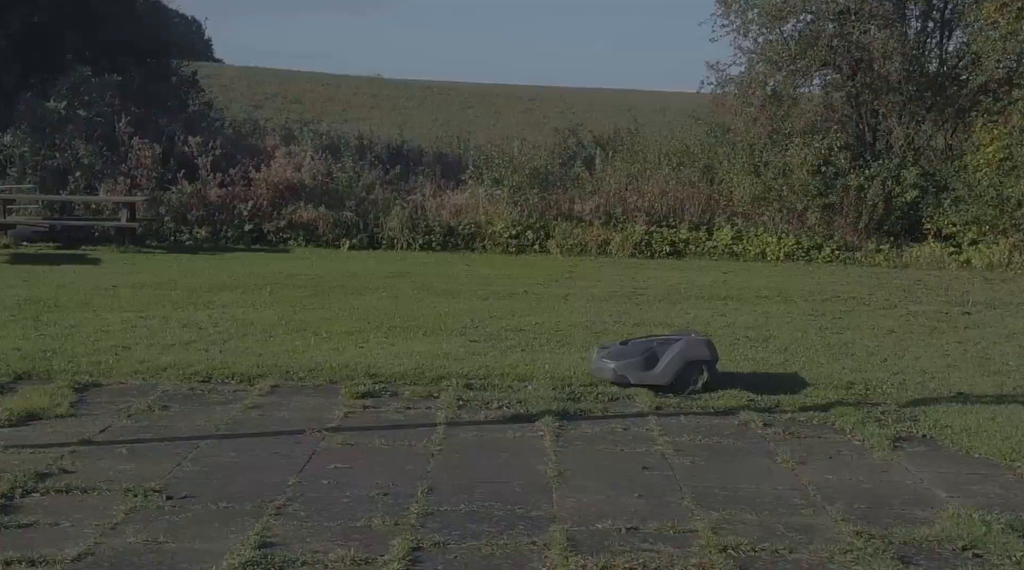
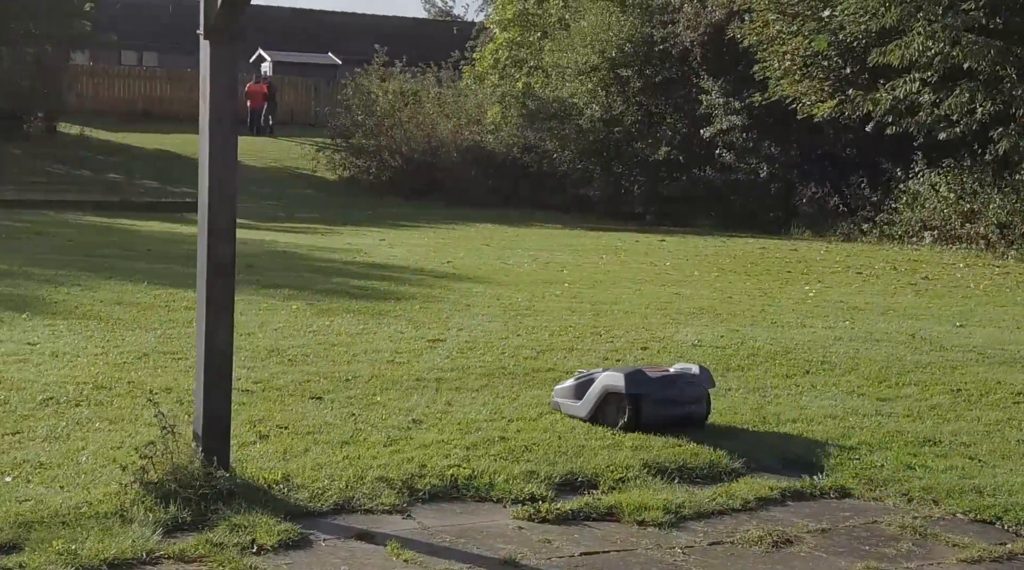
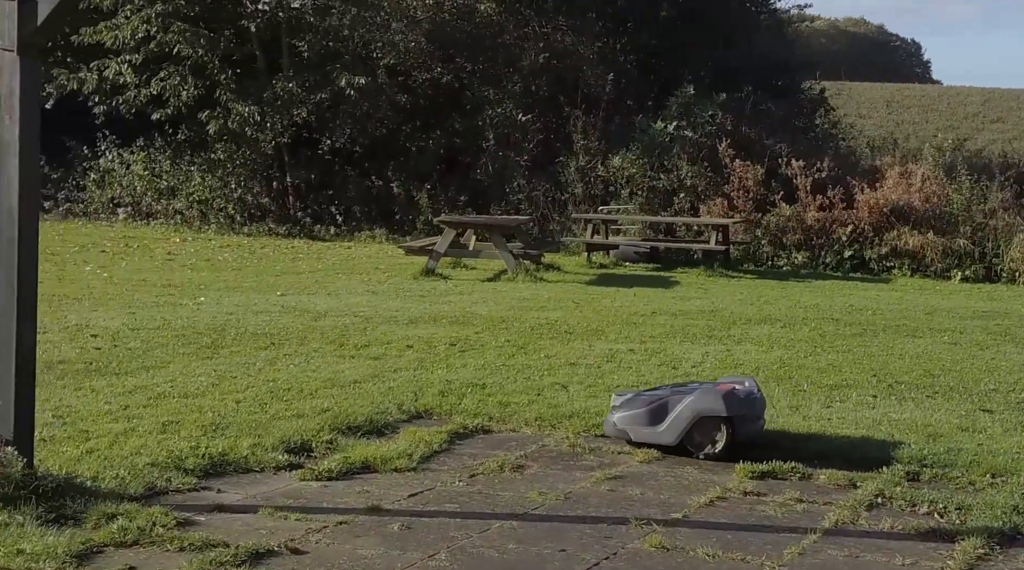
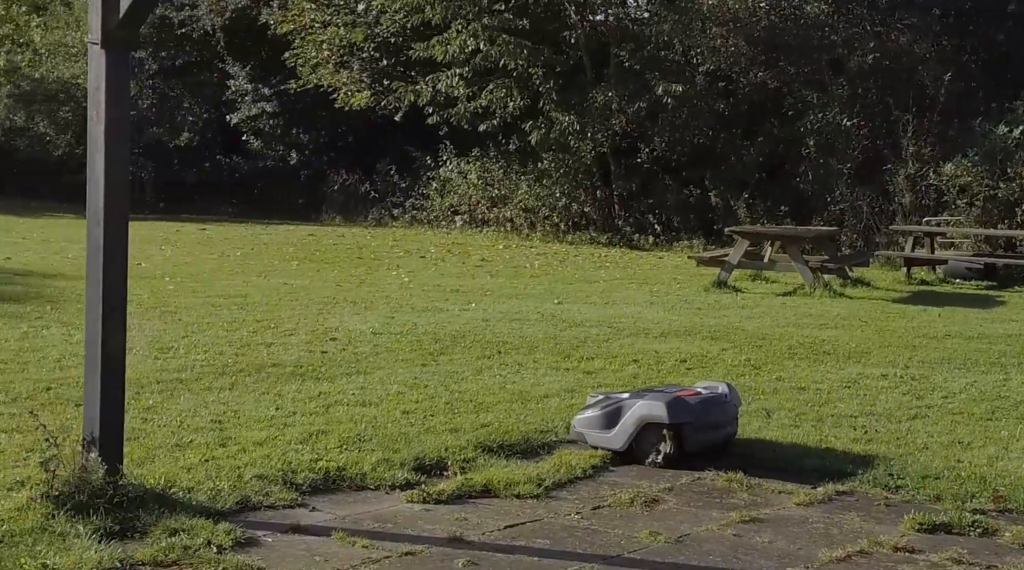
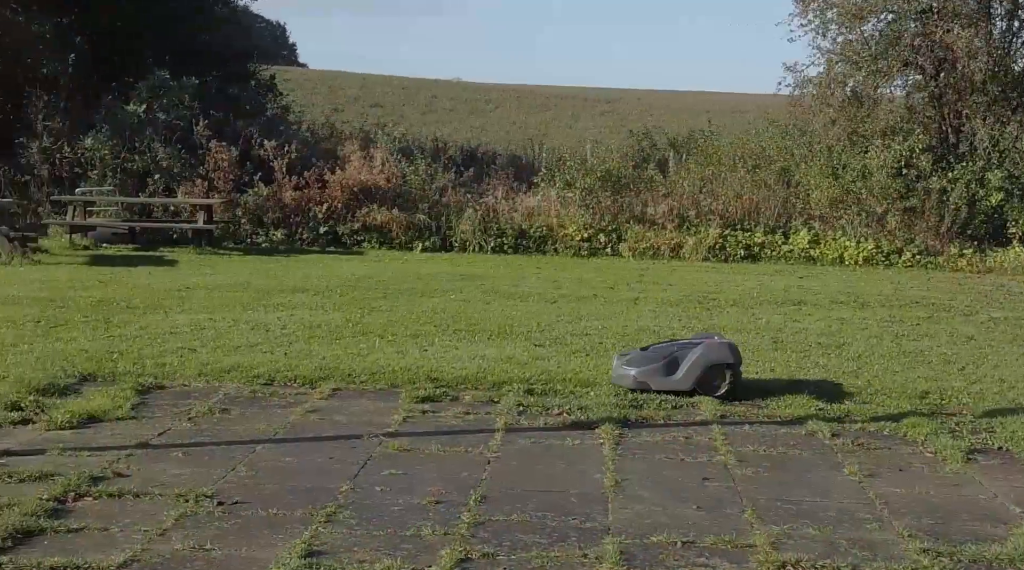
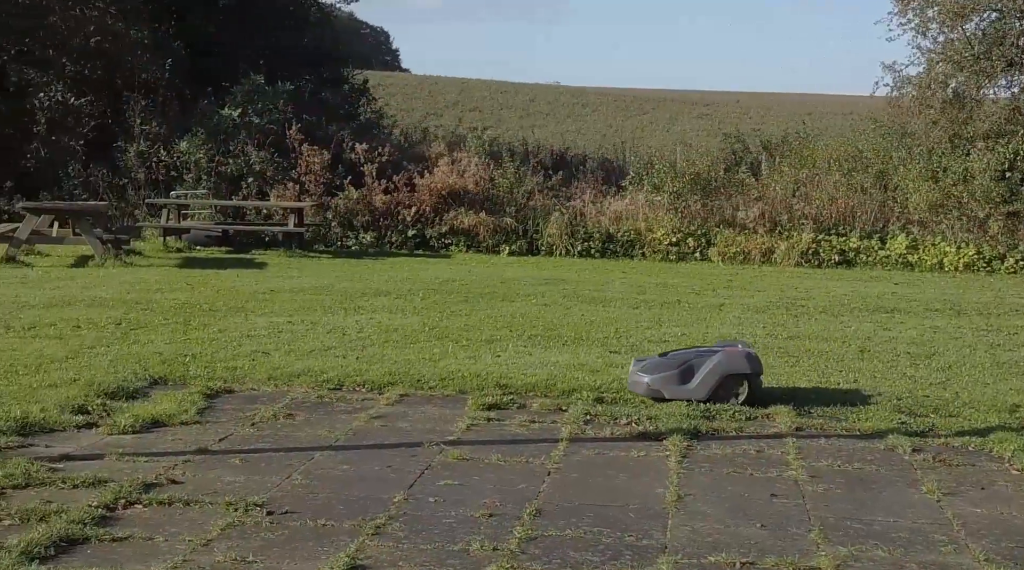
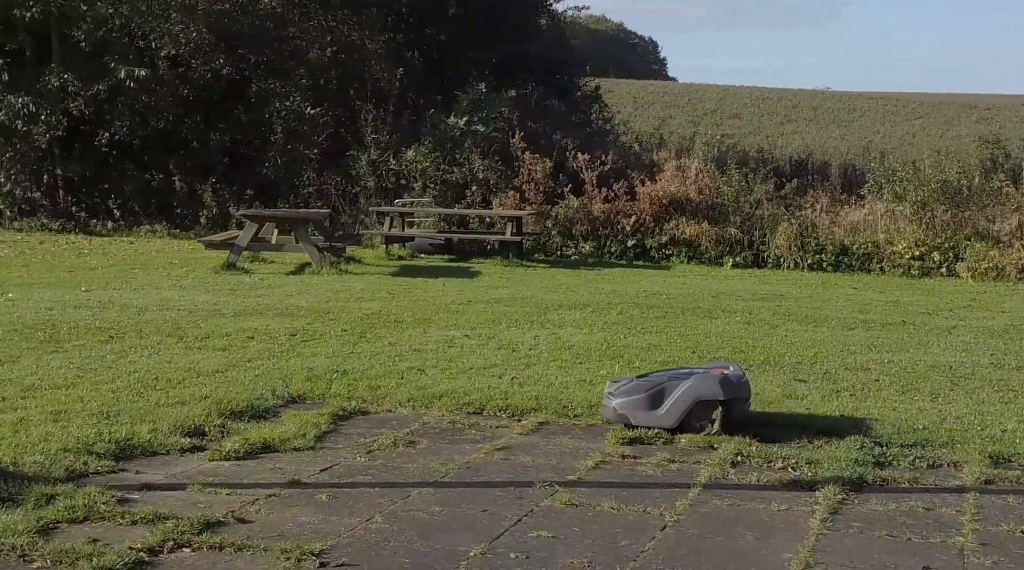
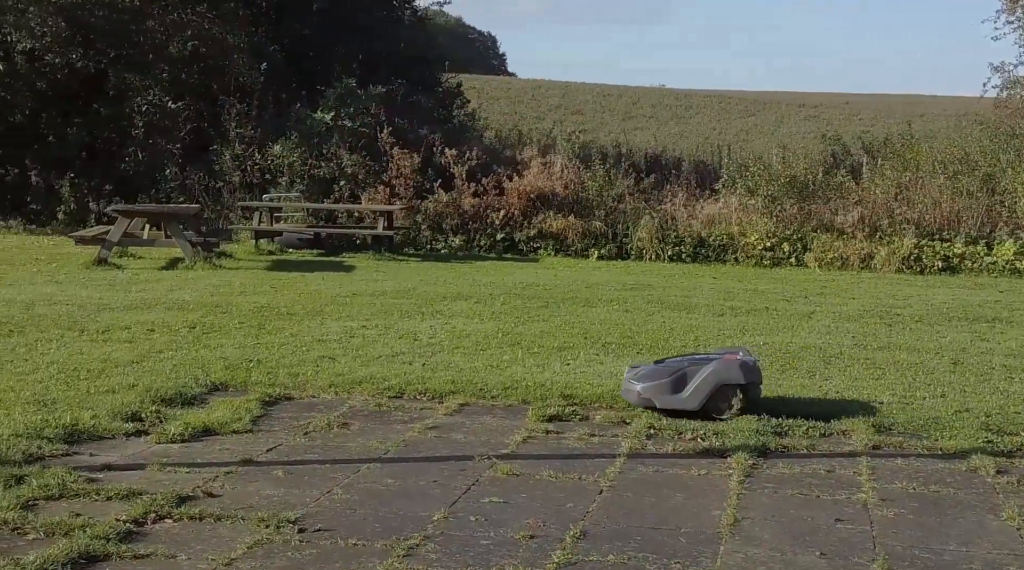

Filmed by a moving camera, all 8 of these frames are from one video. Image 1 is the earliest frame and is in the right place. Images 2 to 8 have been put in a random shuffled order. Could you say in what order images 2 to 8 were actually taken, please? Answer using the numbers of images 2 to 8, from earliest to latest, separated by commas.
5, 6, 8, 7, 3, 4, 2
